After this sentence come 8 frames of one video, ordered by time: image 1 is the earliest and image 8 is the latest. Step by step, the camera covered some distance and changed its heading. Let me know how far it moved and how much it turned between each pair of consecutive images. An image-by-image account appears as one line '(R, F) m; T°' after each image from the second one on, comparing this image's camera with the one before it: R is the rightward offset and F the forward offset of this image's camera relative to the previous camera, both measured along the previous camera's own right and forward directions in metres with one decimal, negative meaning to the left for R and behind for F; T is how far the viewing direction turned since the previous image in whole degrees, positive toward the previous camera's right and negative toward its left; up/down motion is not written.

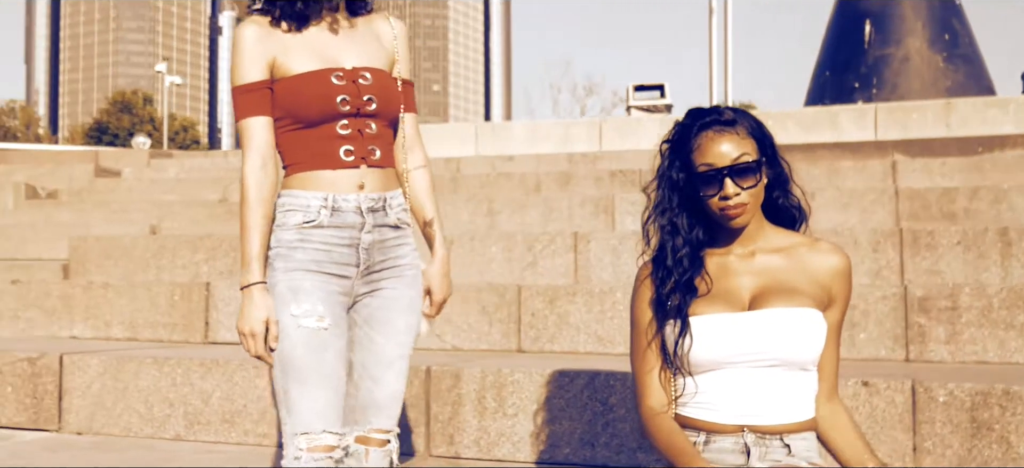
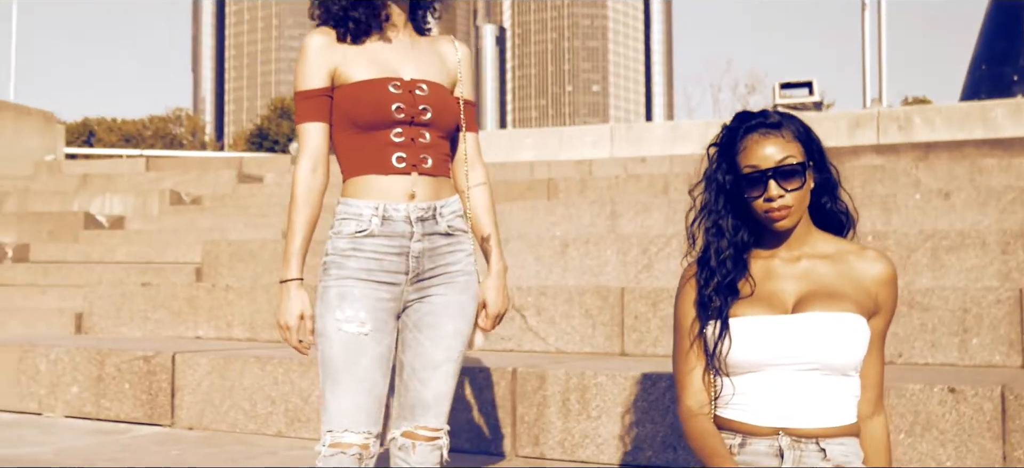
(+0.2, 0.0) m; -7°
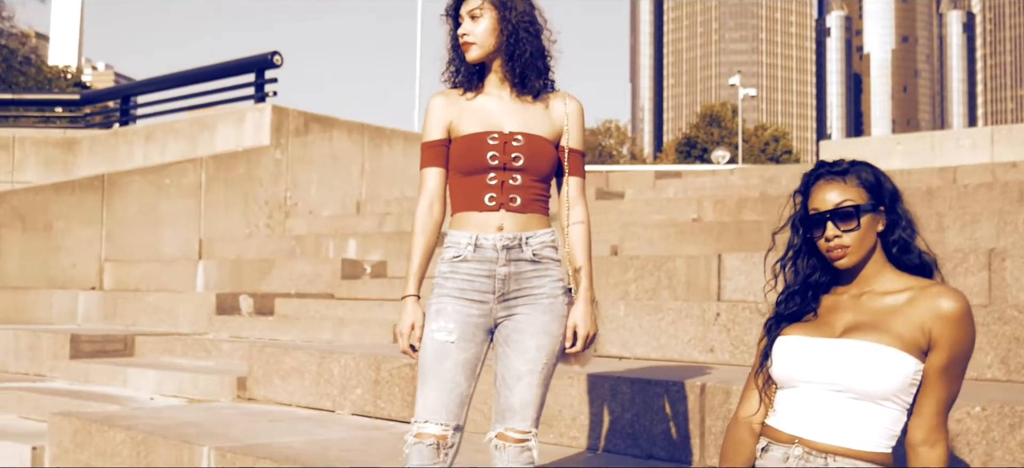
(+0.8, -0.2) m; -19°
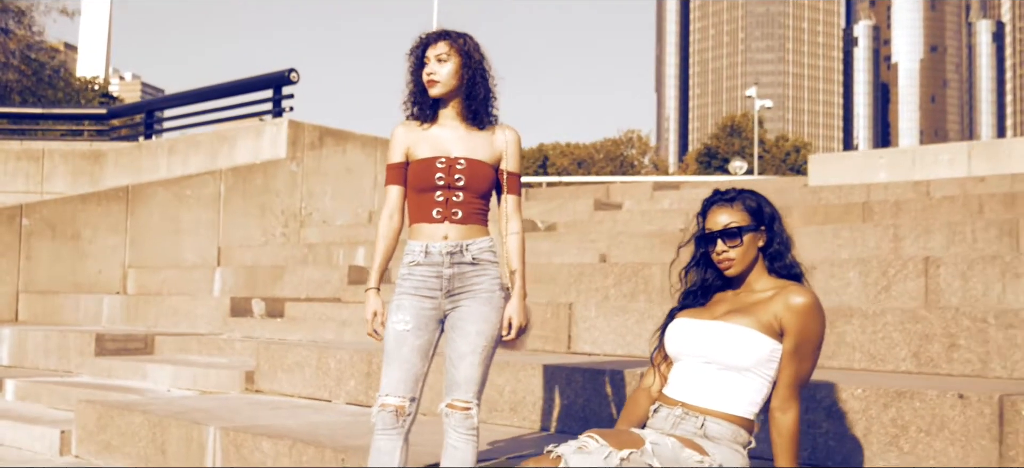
(+0.2, -0.6) m; -1°
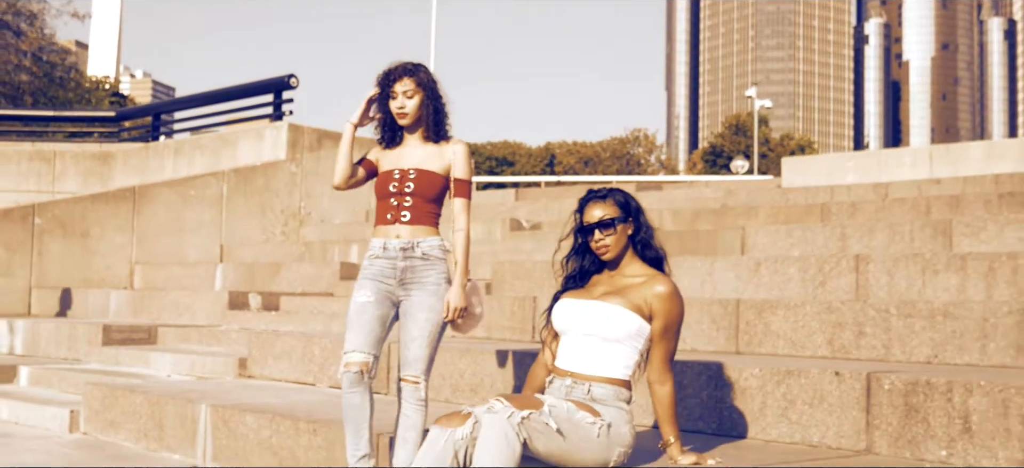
(+0.2, -0.6) m; 0°
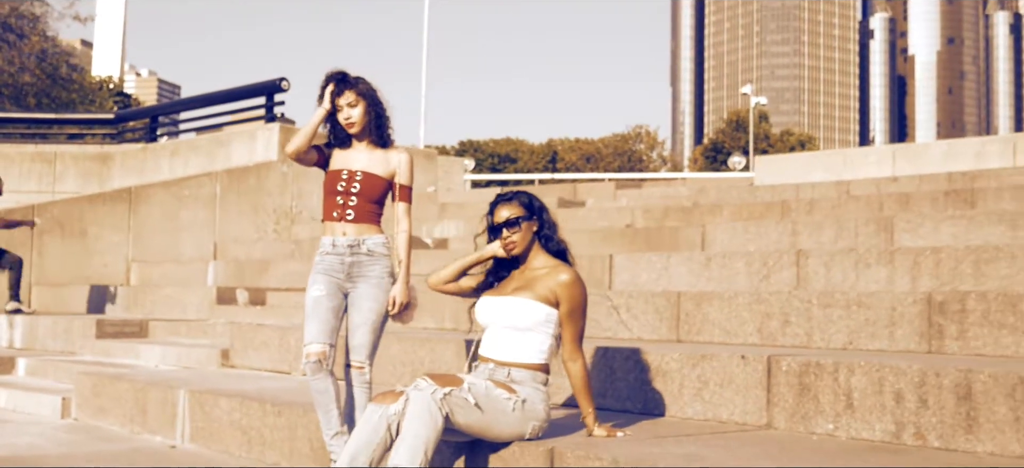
(+0.3, -0.5) m; 0°
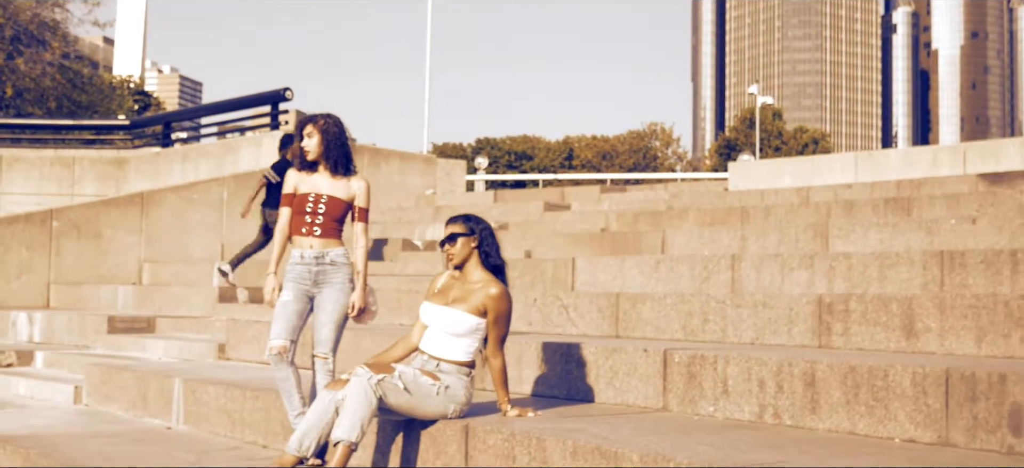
(+0.4, -0.8) m; -1°
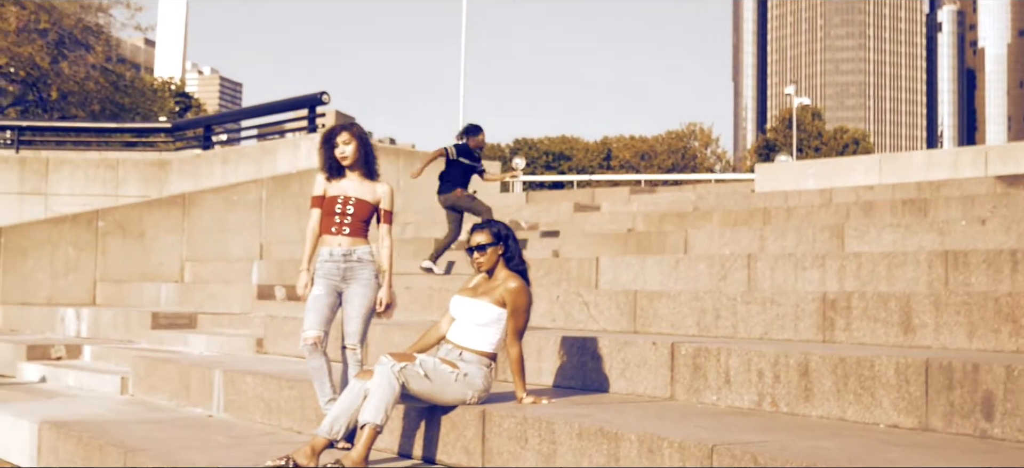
(+0.1, -0.4) m; -2°
